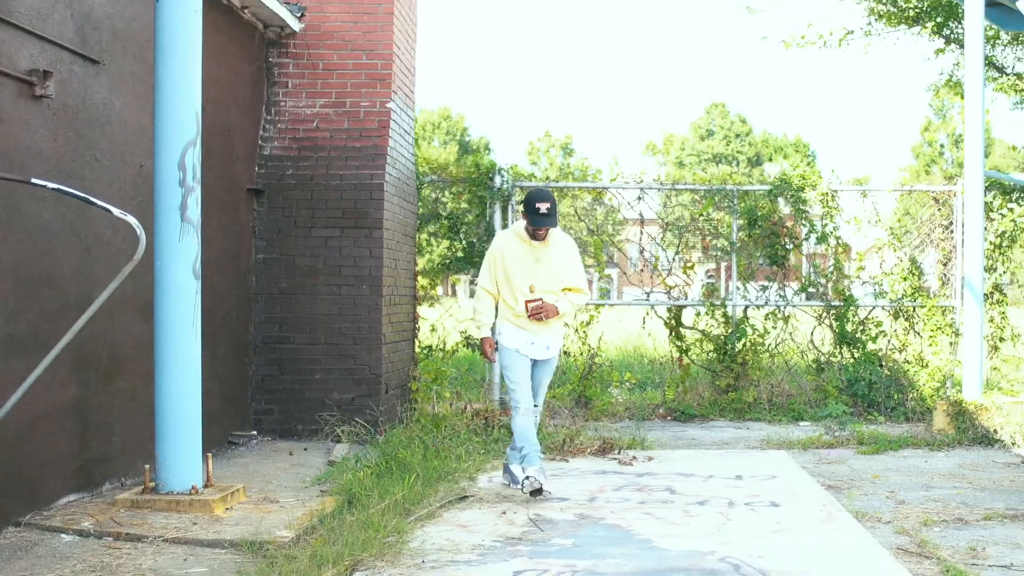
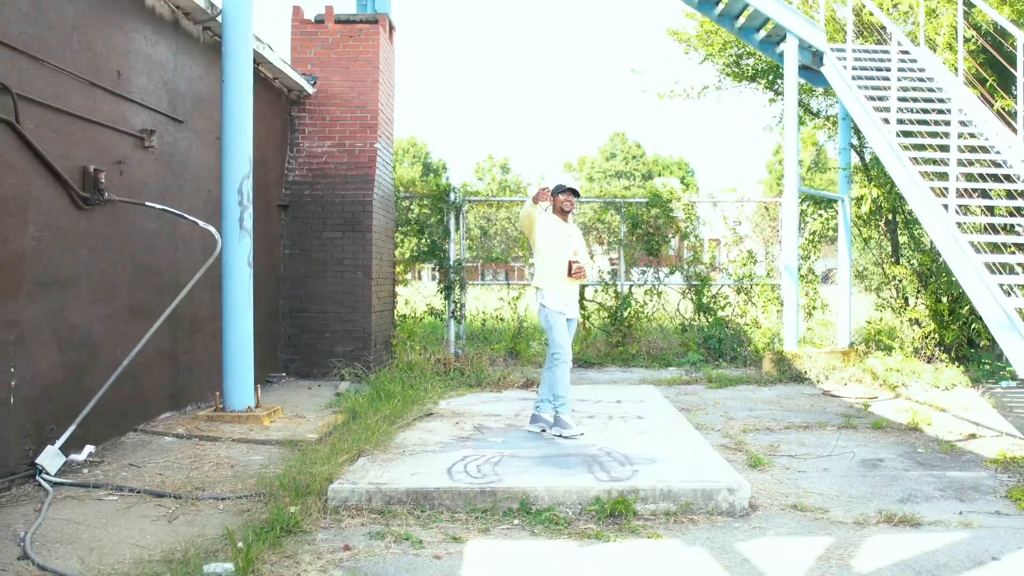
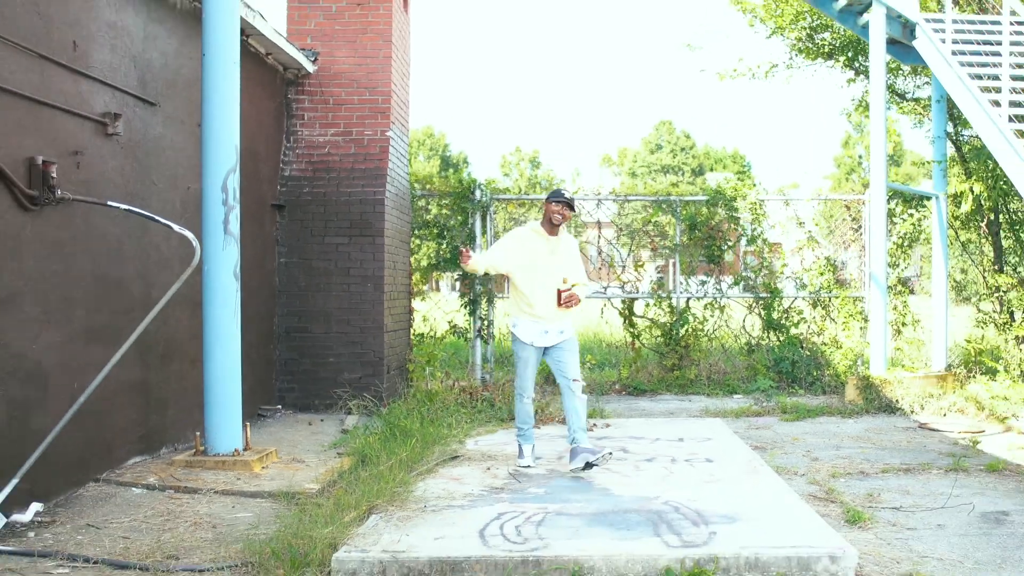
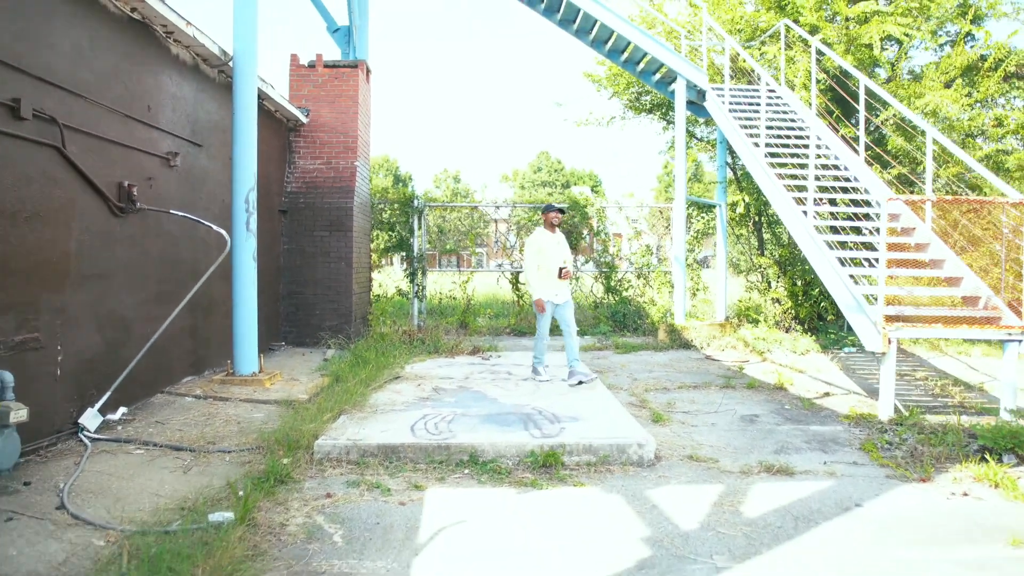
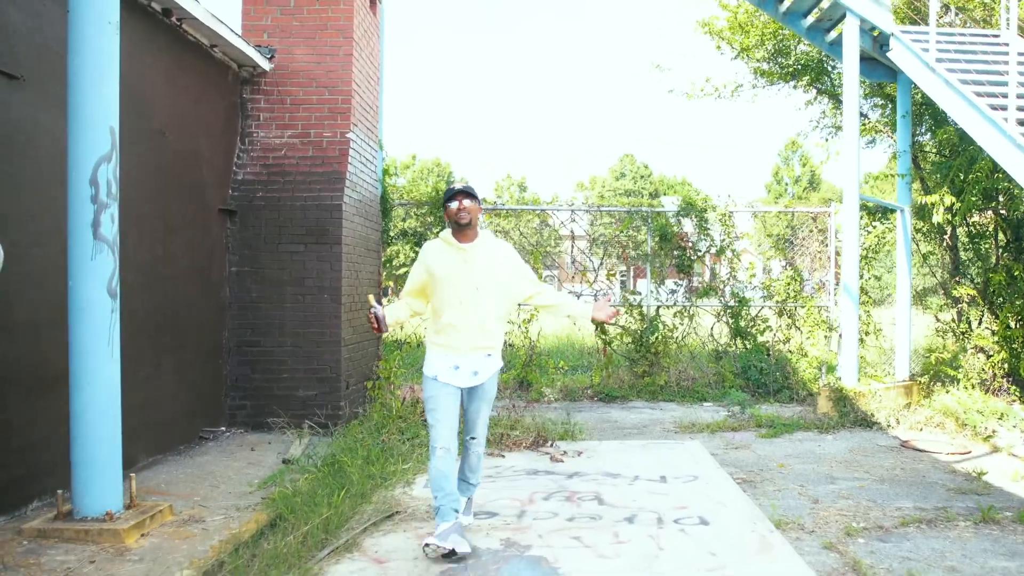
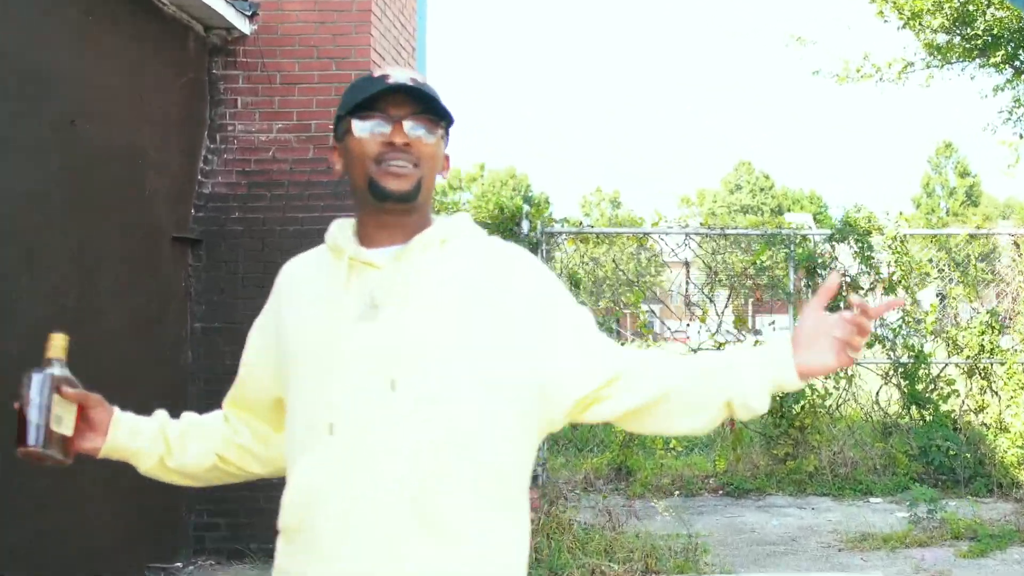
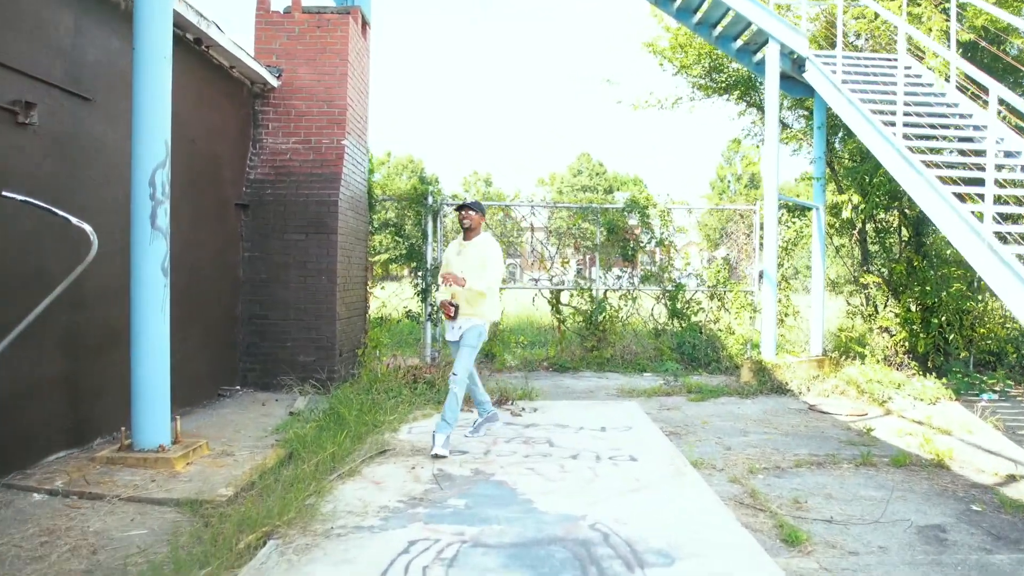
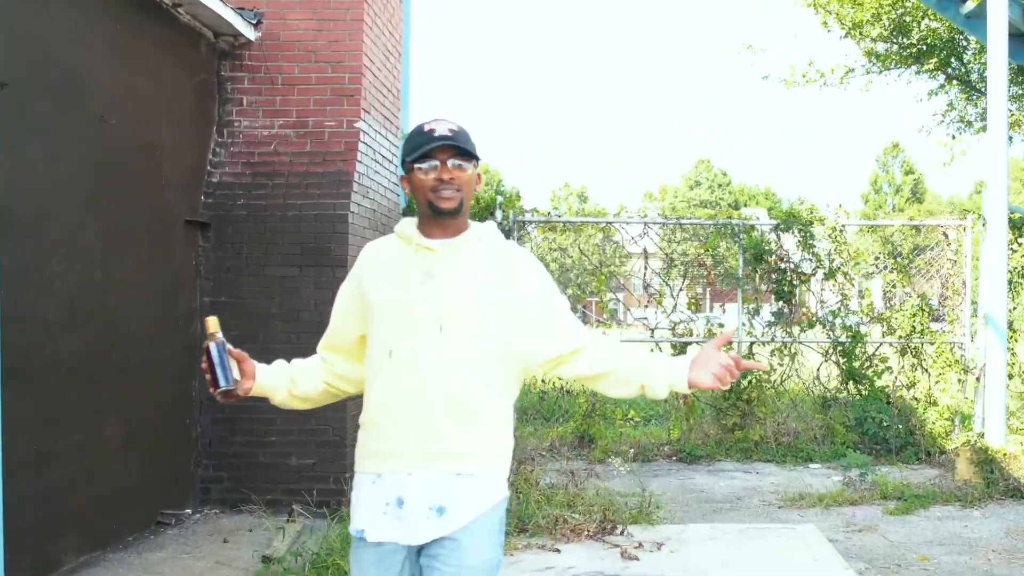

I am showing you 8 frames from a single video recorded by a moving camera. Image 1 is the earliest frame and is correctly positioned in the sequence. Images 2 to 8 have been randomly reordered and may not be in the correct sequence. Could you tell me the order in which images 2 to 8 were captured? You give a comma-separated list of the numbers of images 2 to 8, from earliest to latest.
3, 2, 4, 7, 5, 8, 6
